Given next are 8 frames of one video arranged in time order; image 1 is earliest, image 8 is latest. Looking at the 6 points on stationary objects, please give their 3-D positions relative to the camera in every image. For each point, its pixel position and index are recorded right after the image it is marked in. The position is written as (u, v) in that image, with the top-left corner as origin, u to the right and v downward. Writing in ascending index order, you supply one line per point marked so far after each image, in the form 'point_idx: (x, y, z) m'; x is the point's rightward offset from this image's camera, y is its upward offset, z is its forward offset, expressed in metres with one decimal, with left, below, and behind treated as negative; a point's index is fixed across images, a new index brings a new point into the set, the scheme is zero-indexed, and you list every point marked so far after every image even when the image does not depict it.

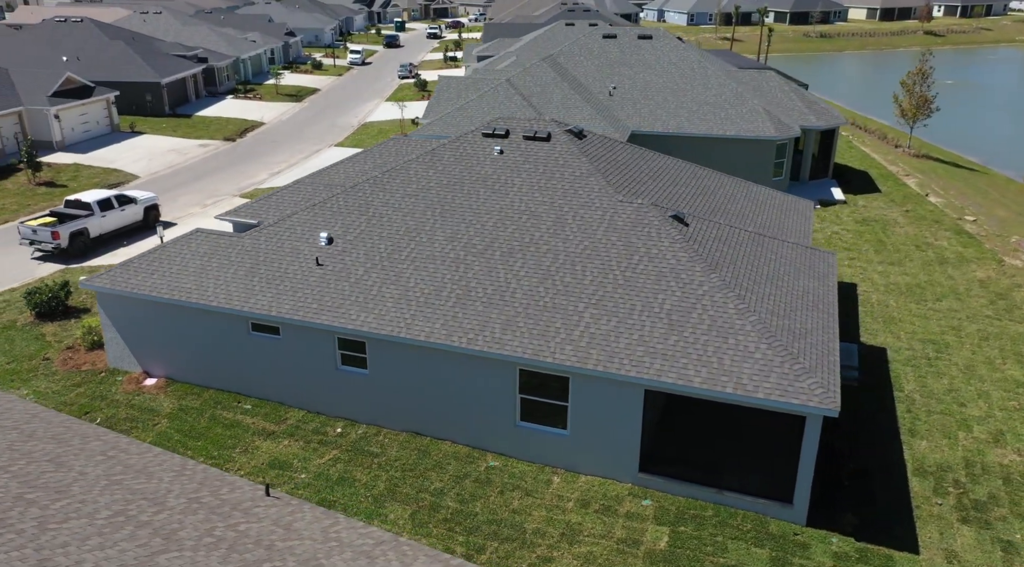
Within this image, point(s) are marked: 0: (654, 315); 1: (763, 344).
0: (+2.8, -0.6, +17.4) m
1: (+4.7, -1.1, +16.6) m
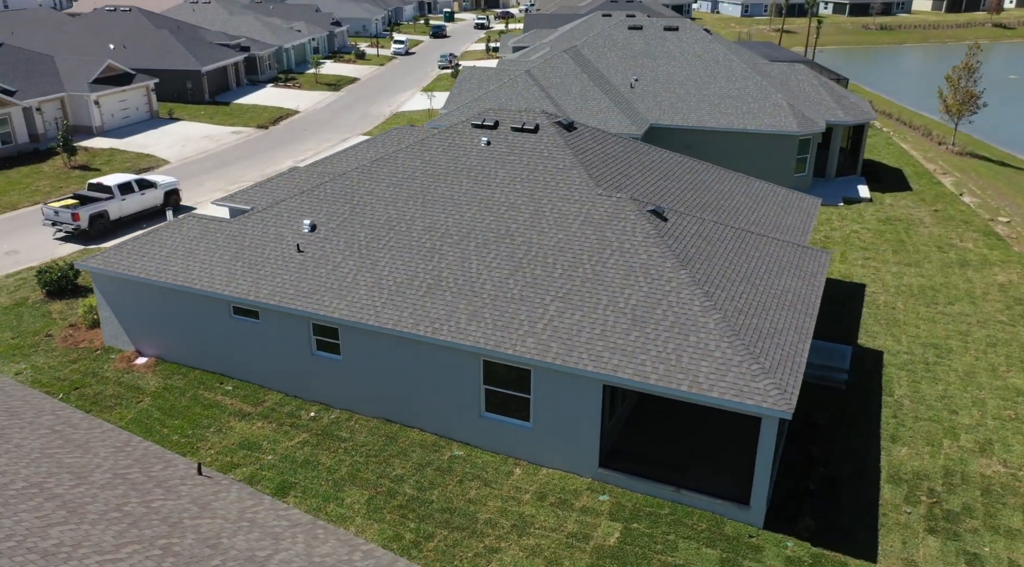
0: (+2.1, -0.5, +17.3) m
1: (+4.0, -1.1, +16.4) m
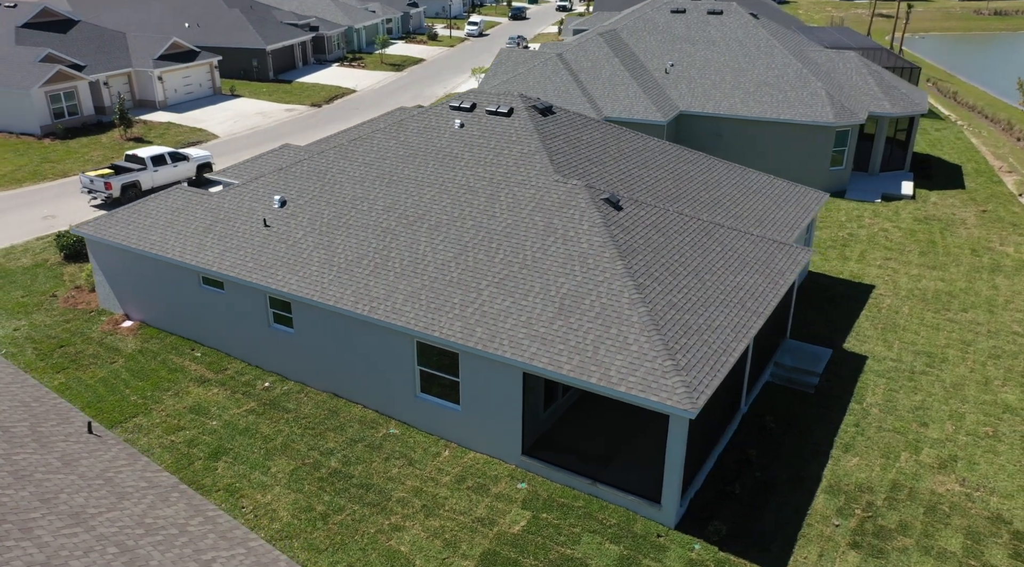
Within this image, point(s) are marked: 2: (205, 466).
0: (+0.7, -0.3, +17.2) m
1: (+2.4, -1.0, +16.0) m
2: (-6.0, -3.6, +17.3) m
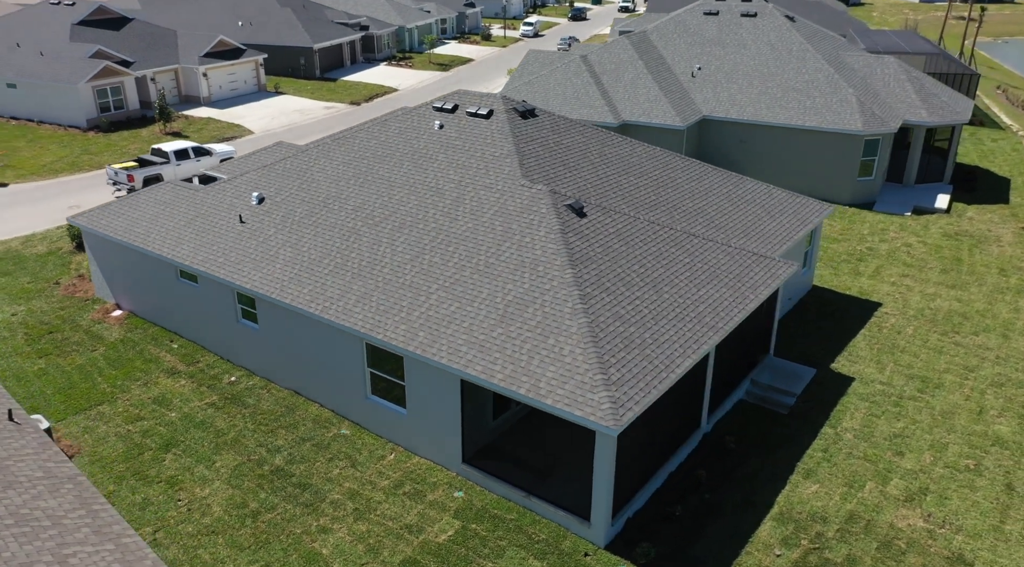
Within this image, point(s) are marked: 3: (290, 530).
0: (-0.4, -0.4, +16.8) m
1: (+1.2, -1.2, +15.6) m
2: (-7.2, -3.5, +17.6) m
3: (-4.0, -4.5, +15.8) m
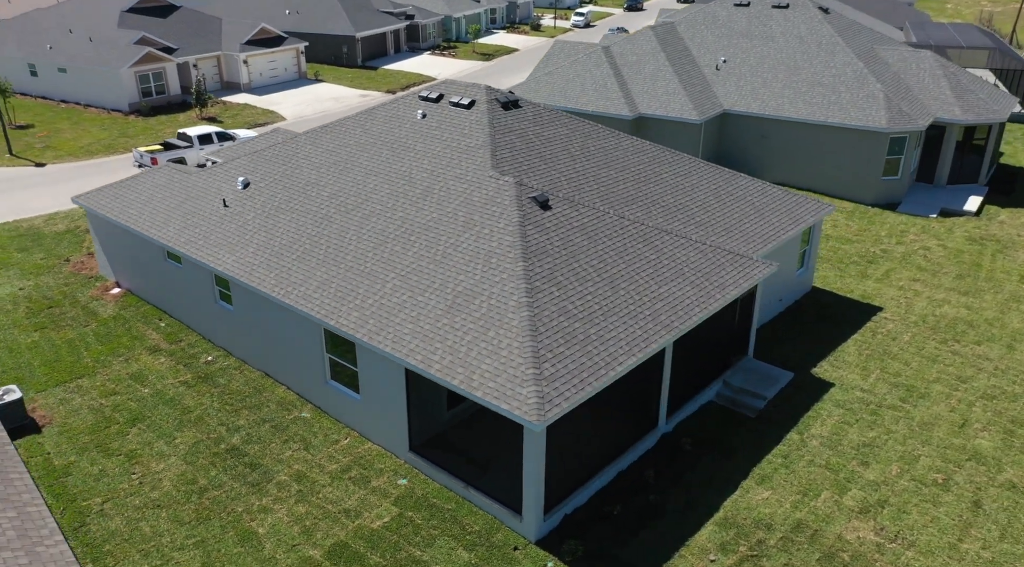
0: (-1.3, -0.2, +16.8) m
1: (+0.1, -1.0, +15.5) m
2: (-8.2, -3.1, +18.2) m
3: (-5.2, -4.2, +16.2) m
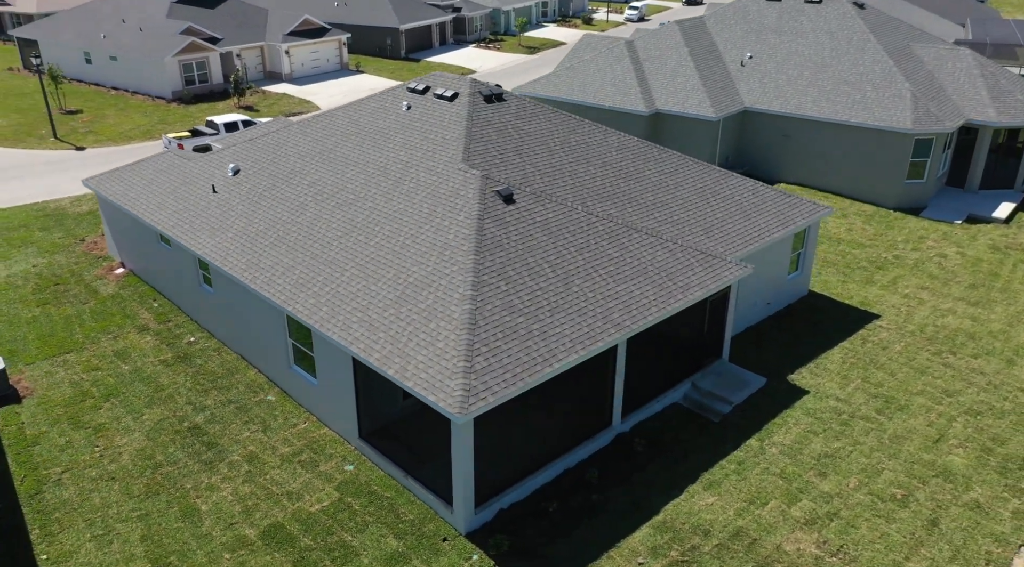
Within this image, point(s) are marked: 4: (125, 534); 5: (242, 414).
0: (-2.3, -0.1, +17.0) m
1: (-1.0, -0.9, +15.5) m
2: (-9.1, -2.6, +18.9) m
3: (-6.3, -3.8, +16.7) m
4: (-6.8, -4.4, +15.4) m
5: (-5.7, -2.8, +18.7) m
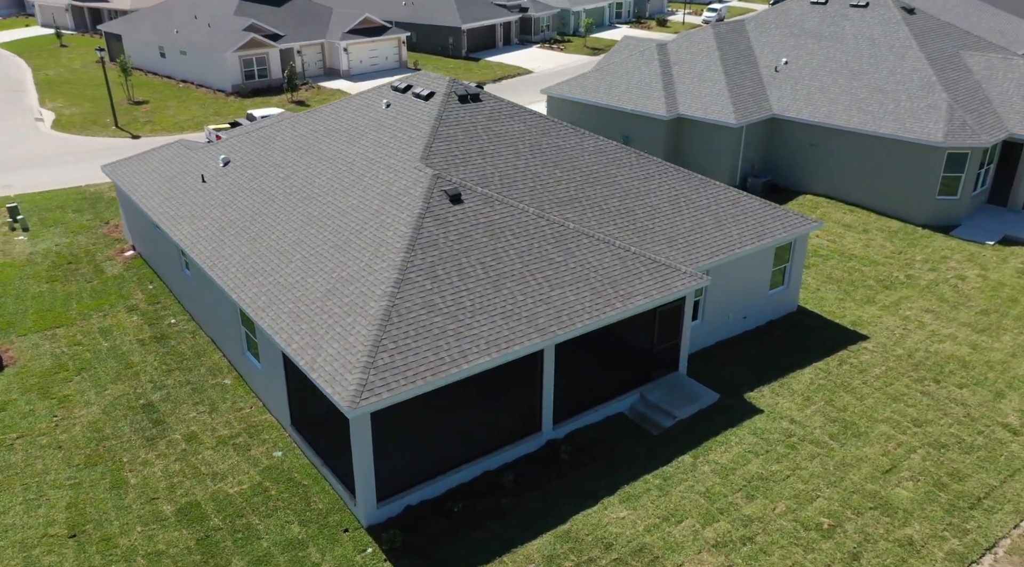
0: (-3.7, +0.1, +17.3) m
1: (-2.6, -0.8, +15.7) m
2: (-10.3, -2.2, +20.1) m
3: (-7.9, -3.5, +17.5) m
4: (-8.5, -4.0, +16.3) m
5: (-7.0, -2.5, +19.4) m
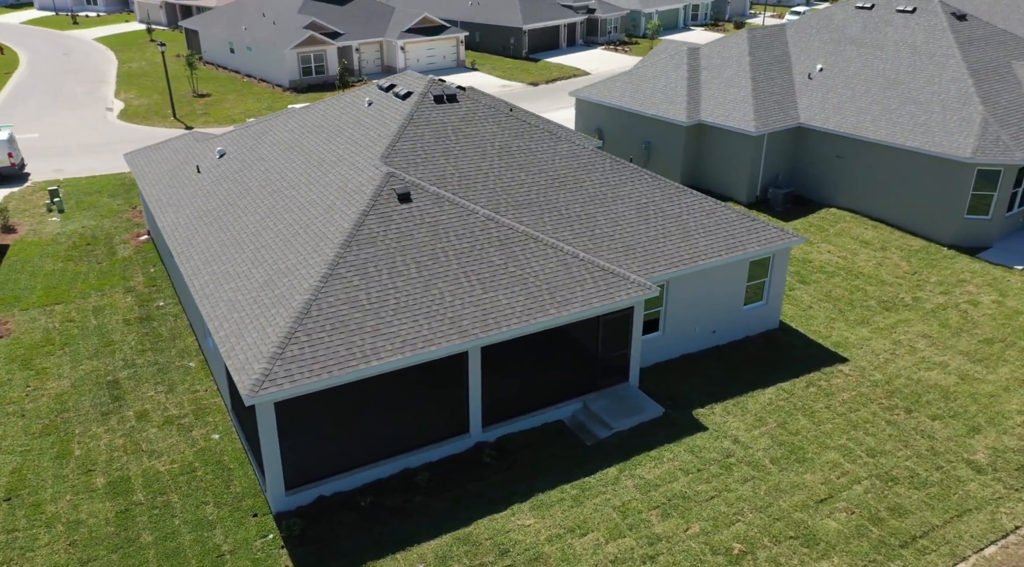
0: (-4.9, +0.3, +17.8) m
1: (-4.2, -0.7, +16.1) m
2: (-11.3, -1.7, +21.3) m
3: (-9.3, -3.1, +18.5) m
4: (-10.1, -3.6, +17.4) m
5: (-8.1, -2.2, +20.3) m
